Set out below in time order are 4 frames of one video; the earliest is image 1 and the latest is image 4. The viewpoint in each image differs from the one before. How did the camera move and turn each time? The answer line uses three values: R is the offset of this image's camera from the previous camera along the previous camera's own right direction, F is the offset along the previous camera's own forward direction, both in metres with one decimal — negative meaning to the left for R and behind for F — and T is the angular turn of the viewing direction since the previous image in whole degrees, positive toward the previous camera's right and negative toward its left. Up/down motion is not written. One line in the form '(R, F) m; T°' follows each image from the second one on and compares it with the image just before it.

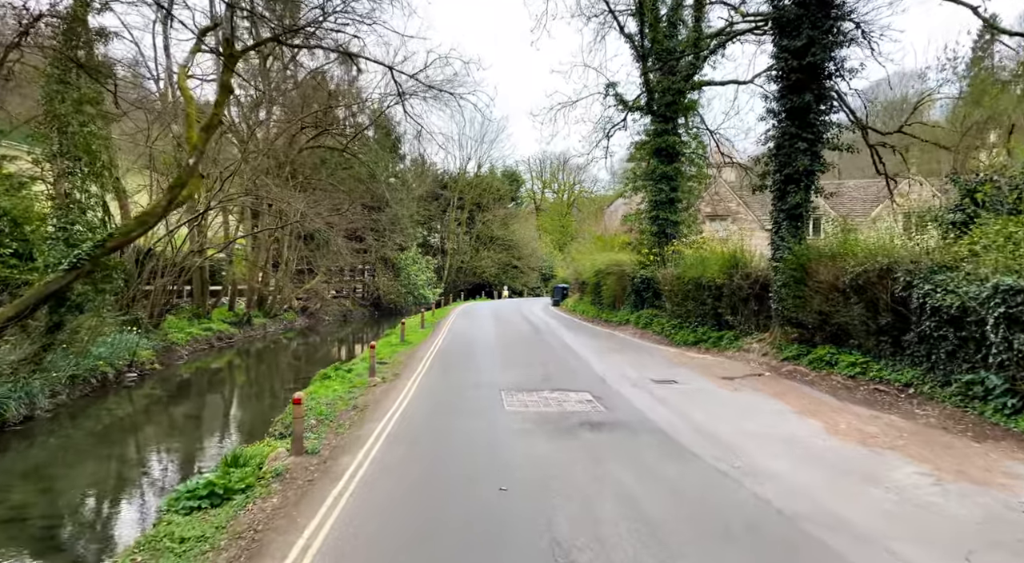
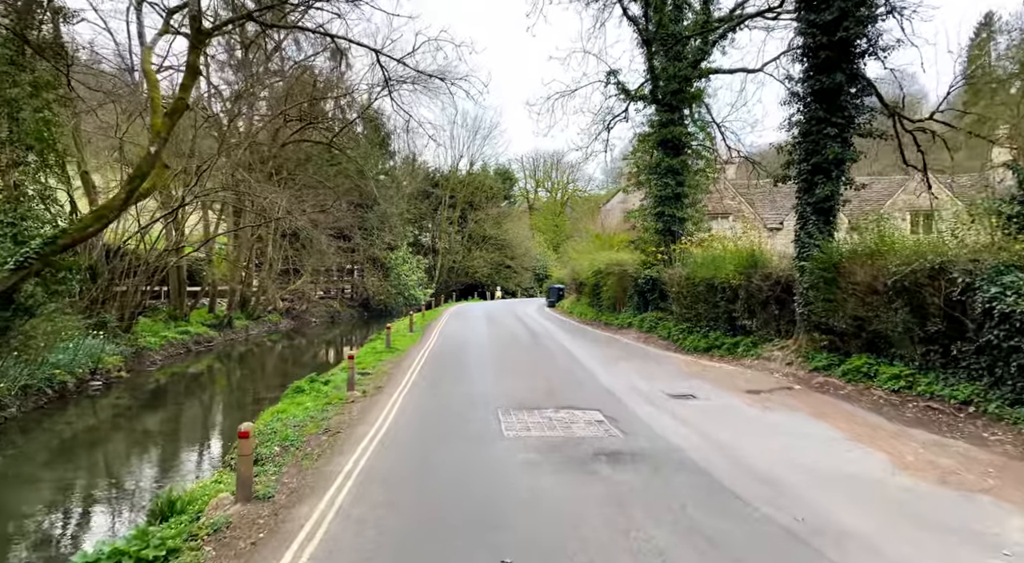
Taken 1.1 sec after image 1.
(-0.1, +1.4) m; +1°
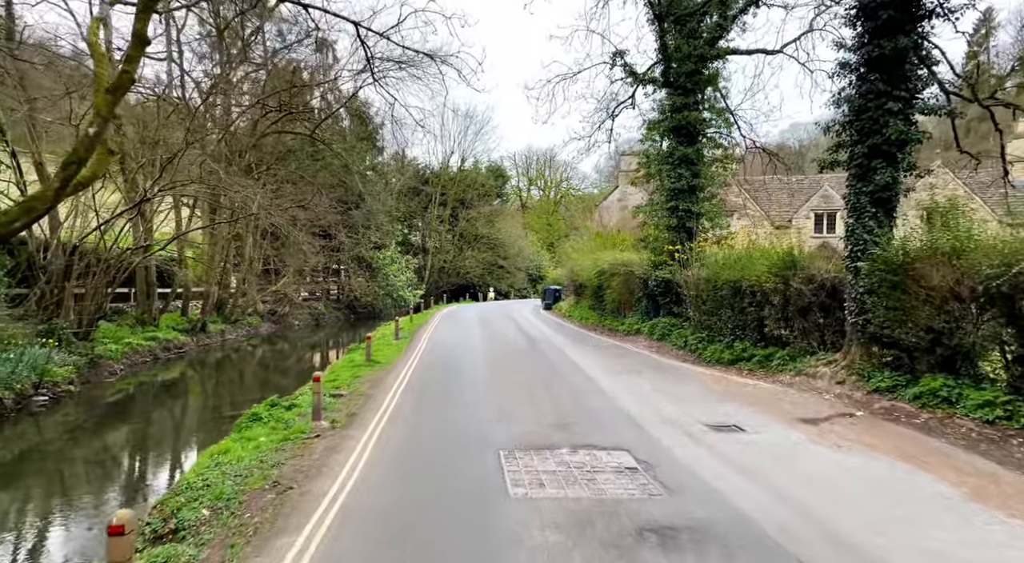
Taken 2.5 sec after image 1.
(-0.1, +1.9) m; +1°
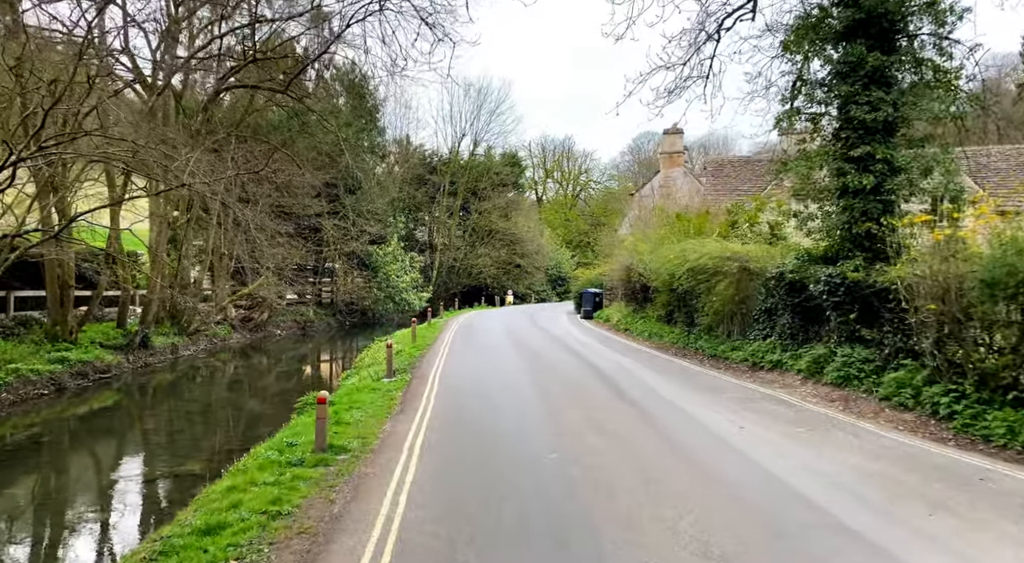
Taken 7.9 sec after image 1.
(-1.0, +7.1) m; -1°
